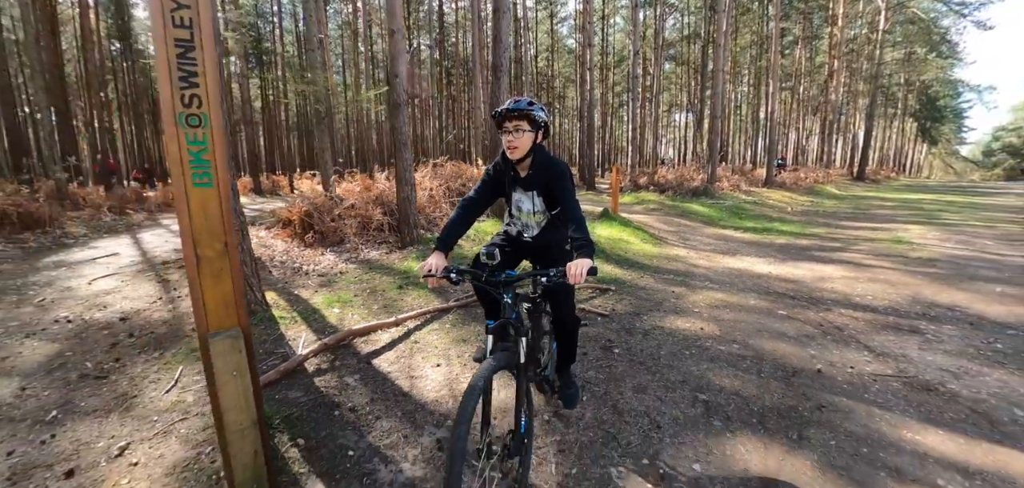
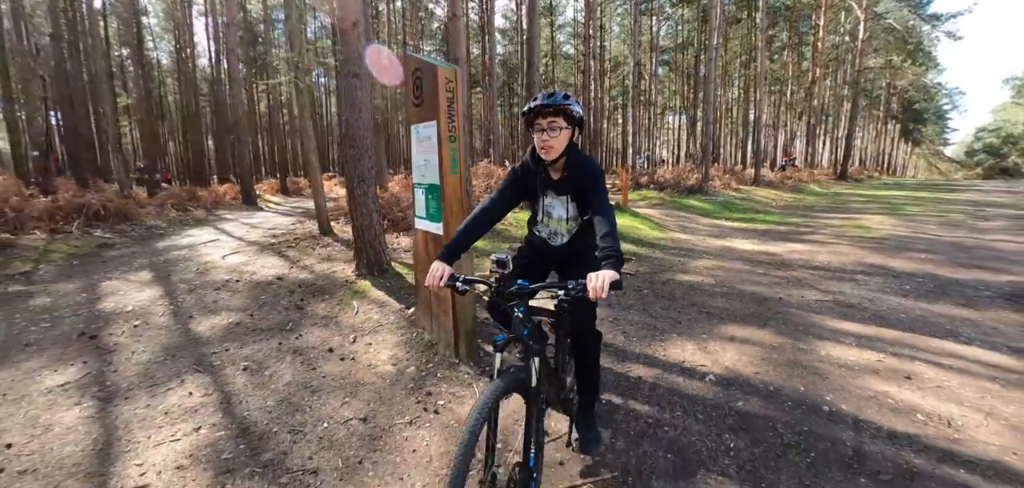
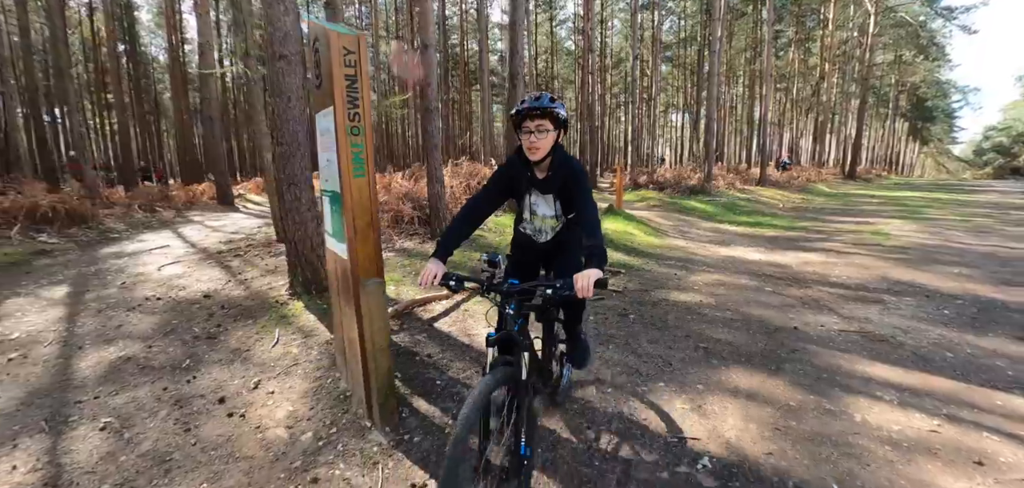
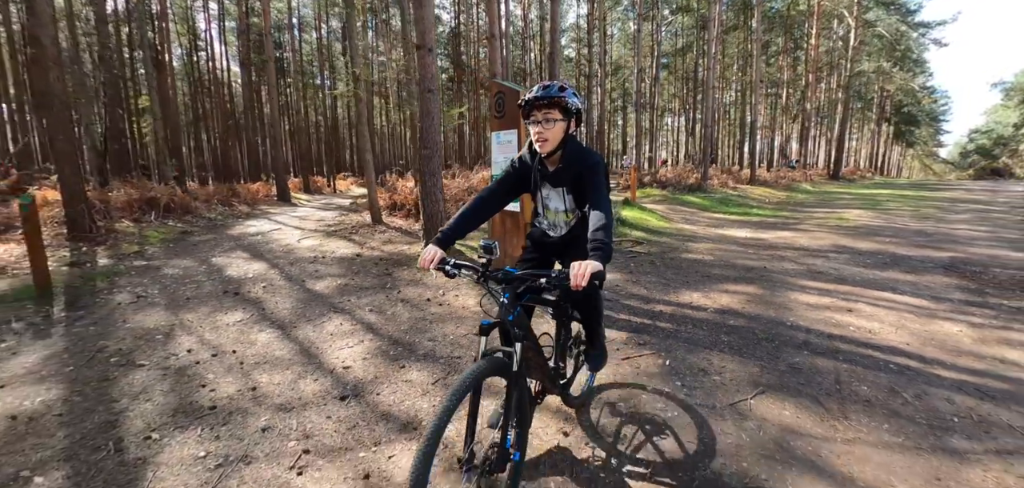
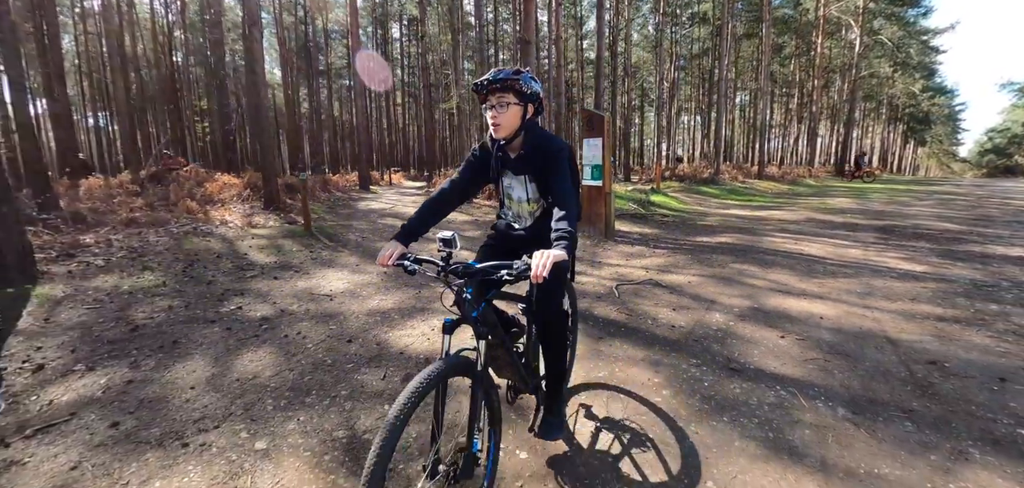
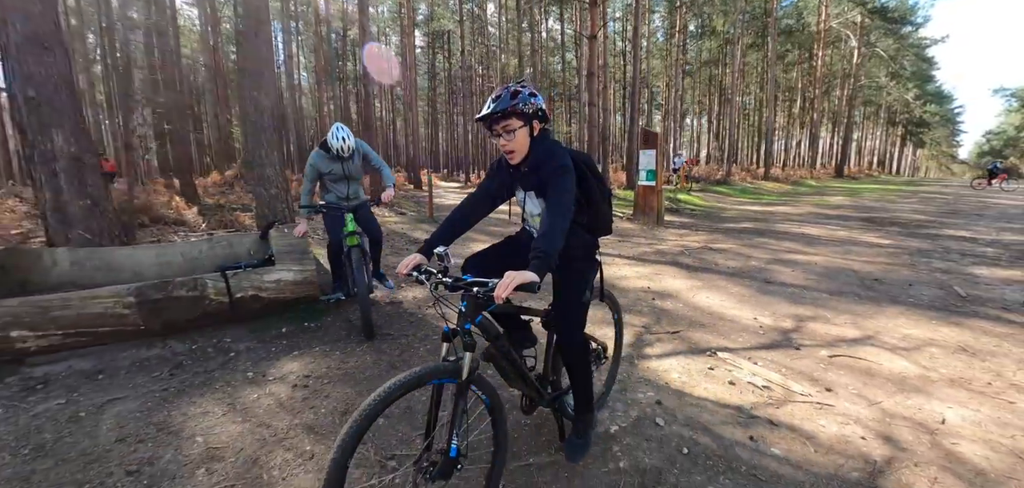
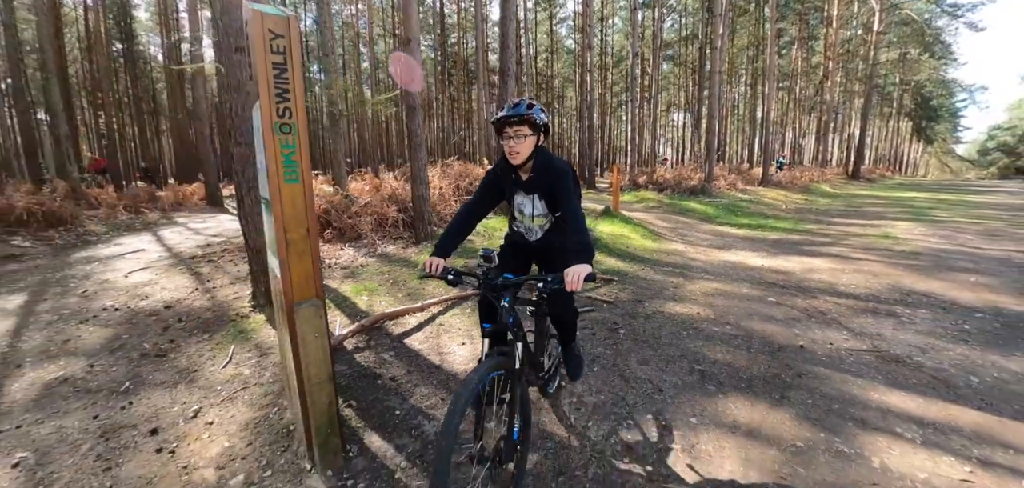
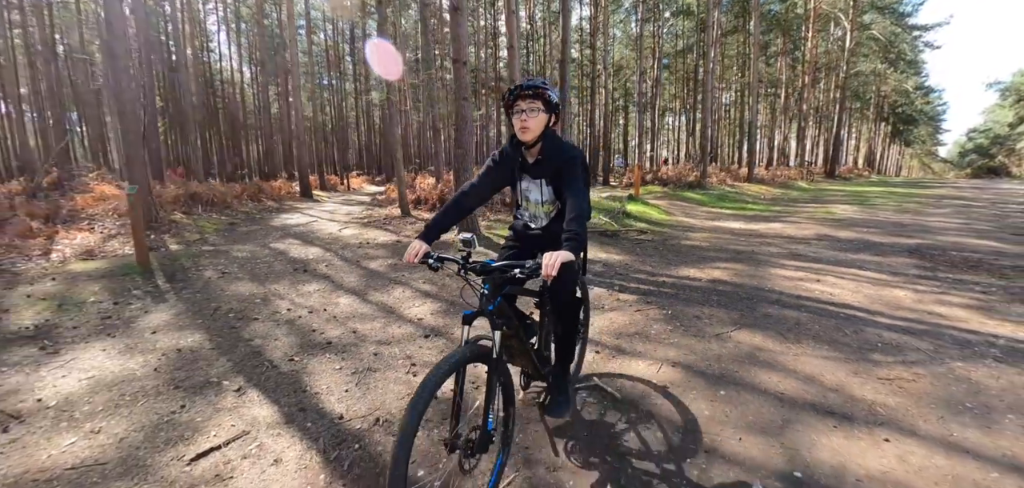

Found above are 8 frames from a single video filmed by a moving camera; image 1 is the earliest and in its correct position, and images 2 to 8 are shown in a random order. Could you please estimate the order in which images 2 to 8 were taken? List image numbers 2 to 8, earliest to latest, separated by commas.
7, 3, 2, 4, 8, 5, 6
